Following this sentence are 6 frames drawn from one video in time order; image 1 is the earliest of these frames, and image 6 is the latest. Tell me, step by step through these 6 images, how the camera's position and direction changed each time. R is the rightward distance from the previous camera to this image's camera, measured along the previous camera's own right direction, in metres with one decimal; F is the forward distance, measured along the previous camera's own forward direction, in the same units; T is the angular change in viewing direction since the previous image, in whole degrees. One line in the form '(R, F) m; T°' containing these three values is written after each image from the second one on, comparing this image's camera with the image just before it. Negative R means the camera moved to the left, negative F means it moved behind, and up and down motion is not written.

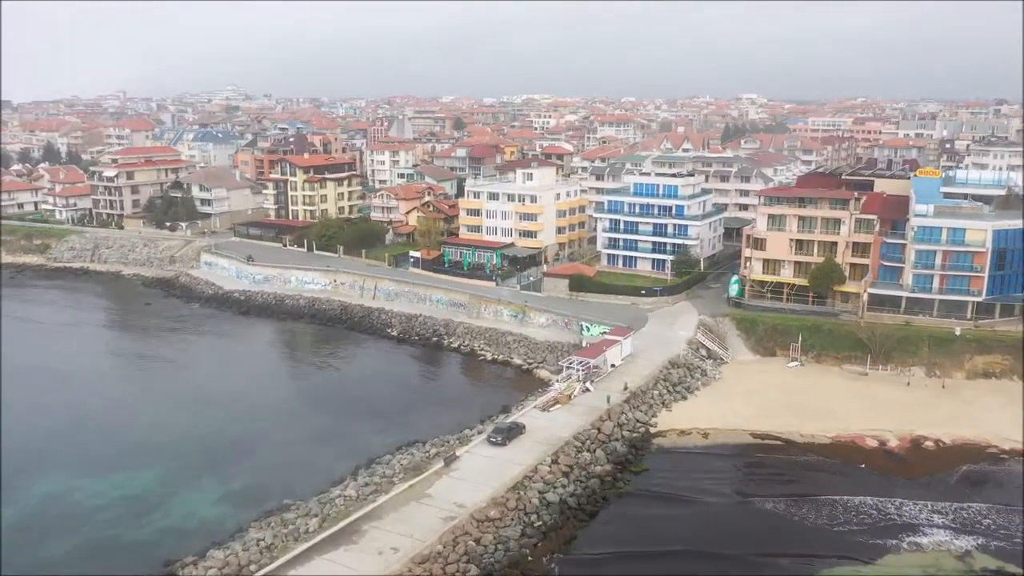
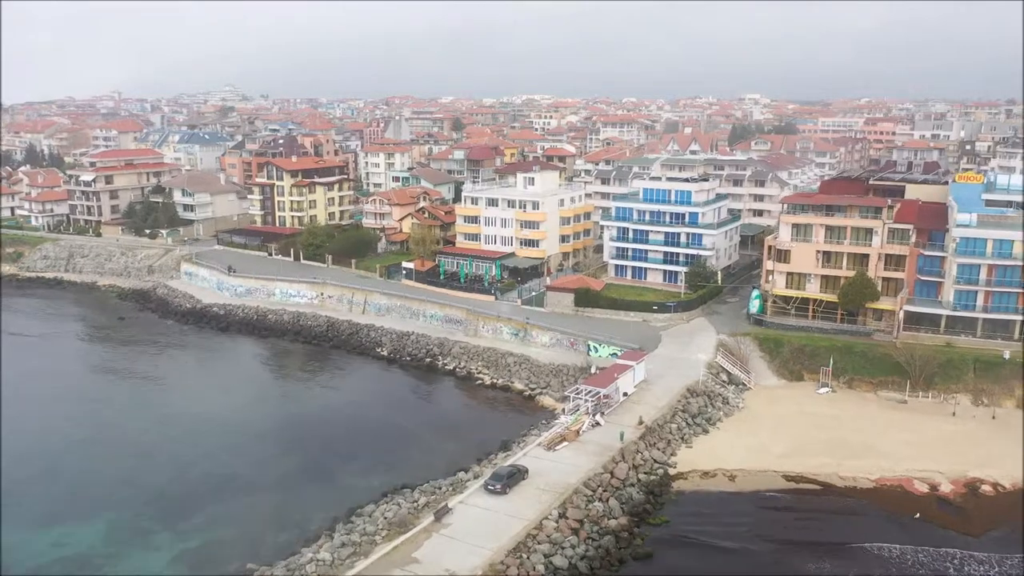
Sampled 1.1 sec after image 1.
(0.0, +3.2) m; 0°
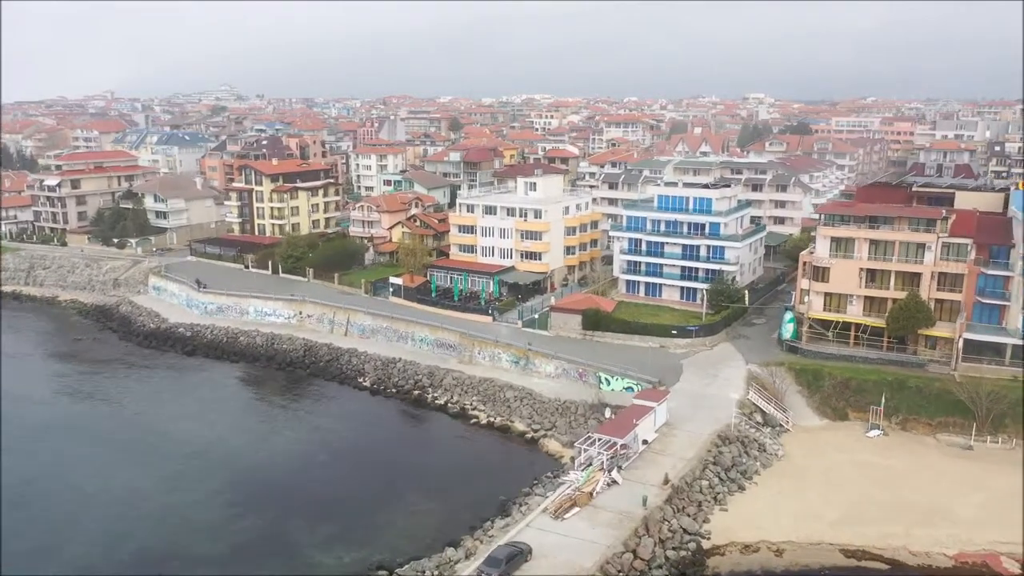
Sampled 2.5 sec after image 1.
(0.0, +4.3) m; 0°
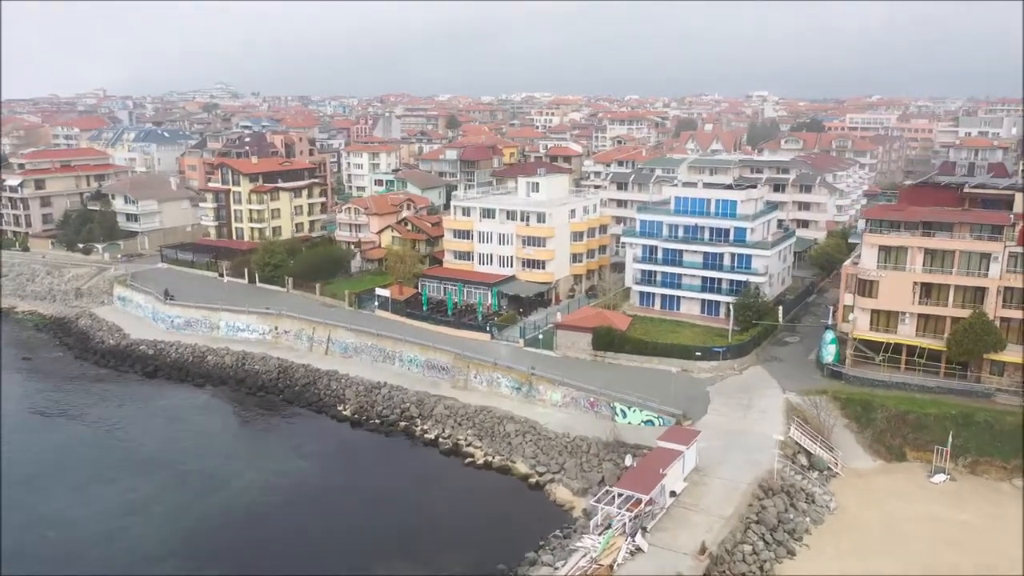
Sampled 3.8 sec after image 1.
(-0.1, +4.0) m; 0°
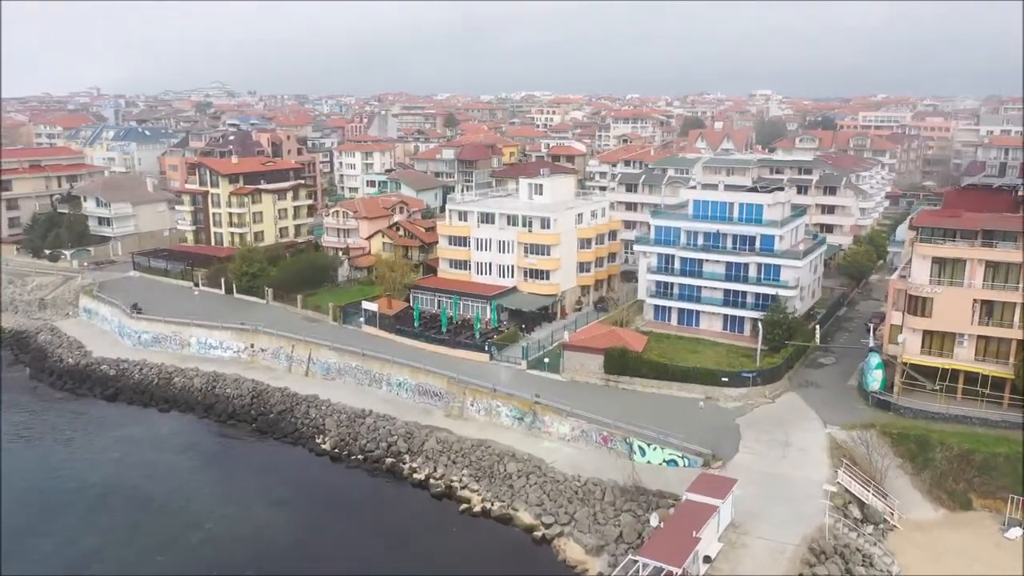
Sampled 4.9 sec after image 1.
(-0.1, +3.3) m; 0°
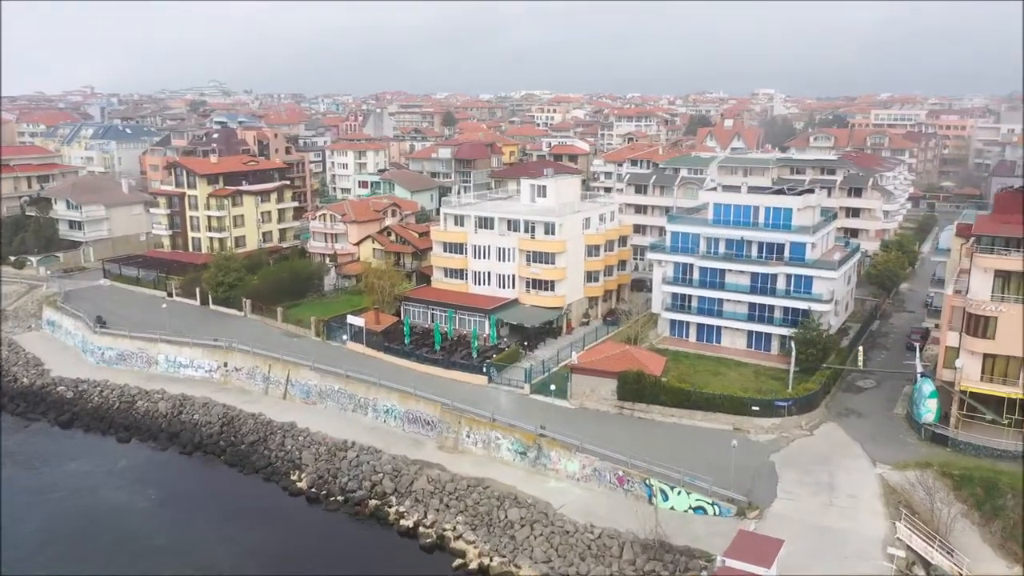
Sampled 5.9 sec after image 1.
(-0.1, +3.0) m; 0°
